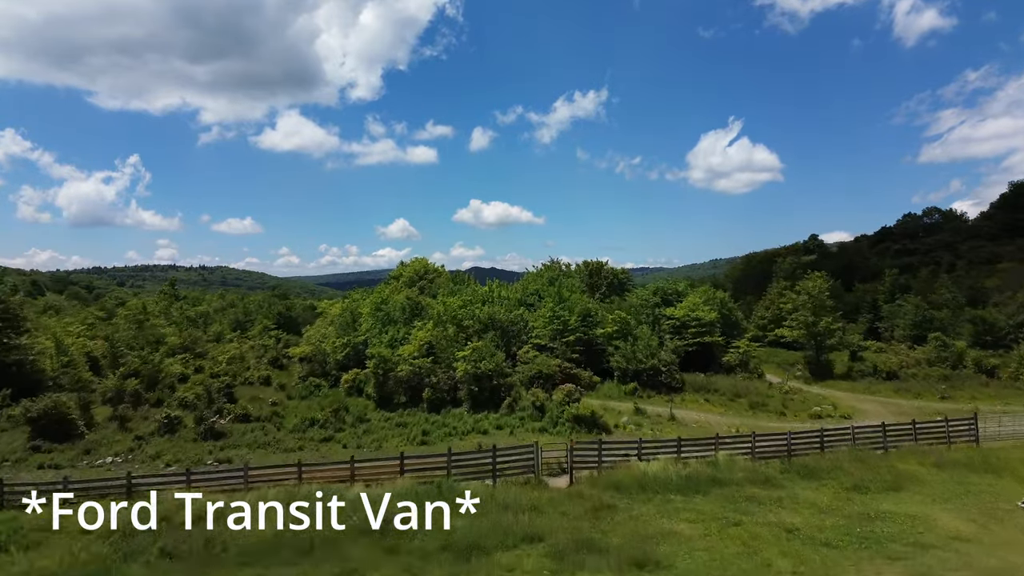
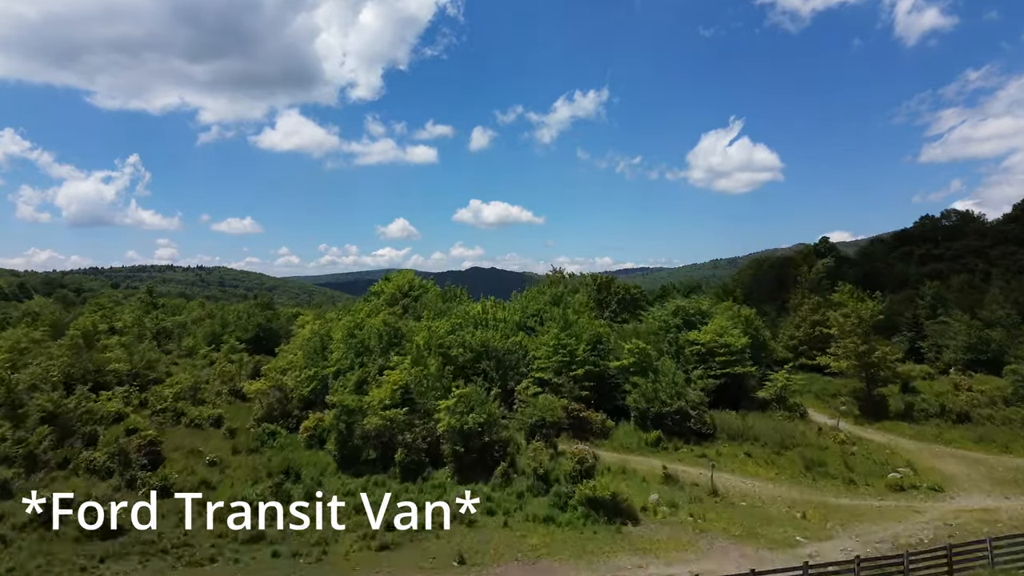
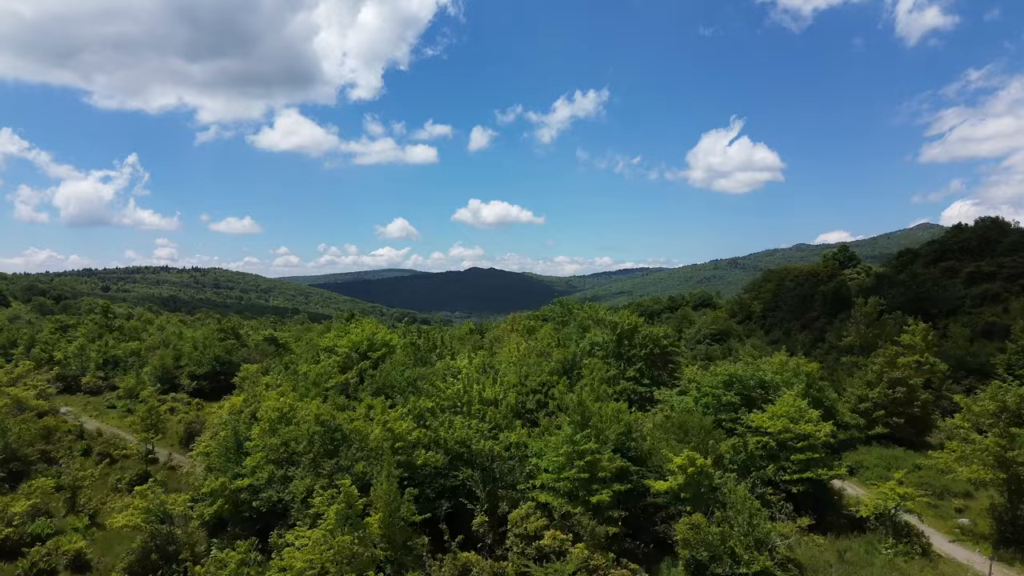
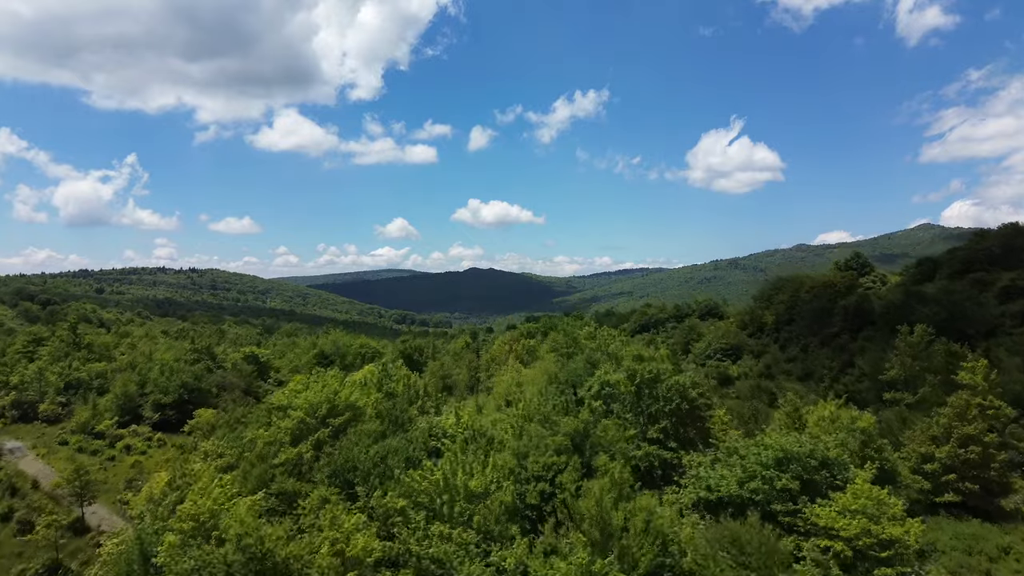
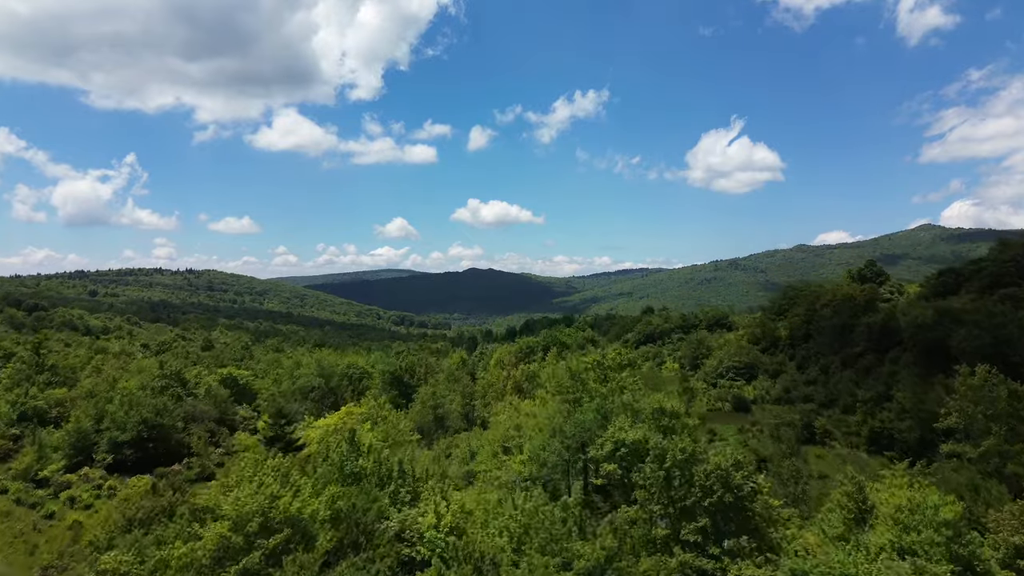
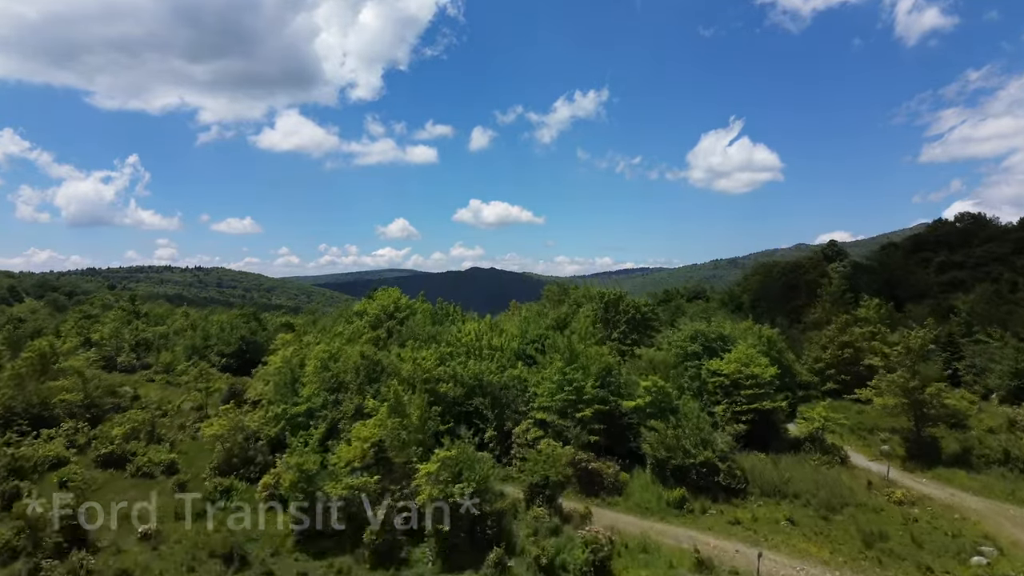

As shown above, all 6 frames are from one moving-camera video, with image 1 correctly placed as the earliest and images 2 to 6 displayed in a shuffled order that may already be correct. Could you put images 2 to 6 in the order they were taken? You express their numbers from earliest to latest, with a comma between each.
2, 6, 3, 4, 5
